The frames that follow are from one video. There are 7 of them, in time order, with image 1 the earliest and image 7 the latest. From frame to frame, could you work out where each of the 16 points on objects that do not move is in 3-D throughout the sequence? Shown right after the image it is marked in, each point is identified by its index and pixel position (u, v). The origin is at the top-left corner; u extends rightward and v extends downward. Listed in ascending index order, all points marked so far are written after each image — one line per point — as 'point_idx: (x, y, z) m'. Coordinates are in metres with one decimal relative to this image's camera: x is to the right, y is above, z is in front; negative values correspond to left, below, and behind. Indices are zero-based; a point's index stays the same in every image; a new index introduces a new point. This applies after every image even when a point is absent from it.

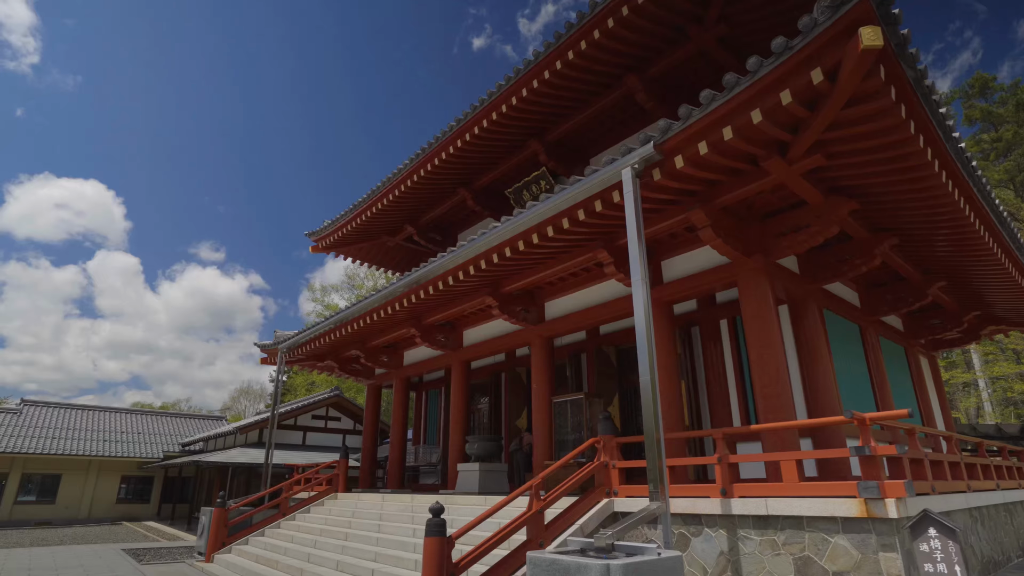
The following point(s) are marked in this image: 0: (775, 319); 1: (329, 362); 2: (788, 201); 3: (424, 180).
0: (+2.3, -0.3, +5.0) m
1: (-3.3, -1.3, +10.3) m
2: (+2.4, +0.8, +4.9) m
3: (-1.4, +1.8, +9.2) m
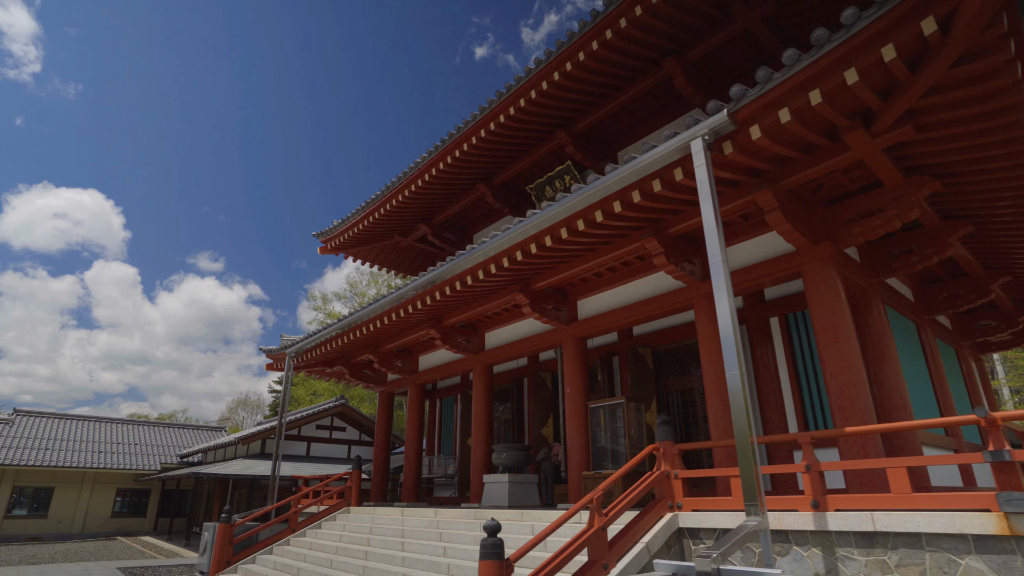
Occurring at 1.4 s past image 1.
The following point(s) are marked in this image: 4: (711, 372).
0: (+2.6, -0.2, +4.5) m
1: (-2.9, -1.3, +9.7) m
2: (+2.7, +0.8, +4.5) m
3: (-1.1, +1.7, +8.7) m
4: (+1.8, -0.8, +5.2) m
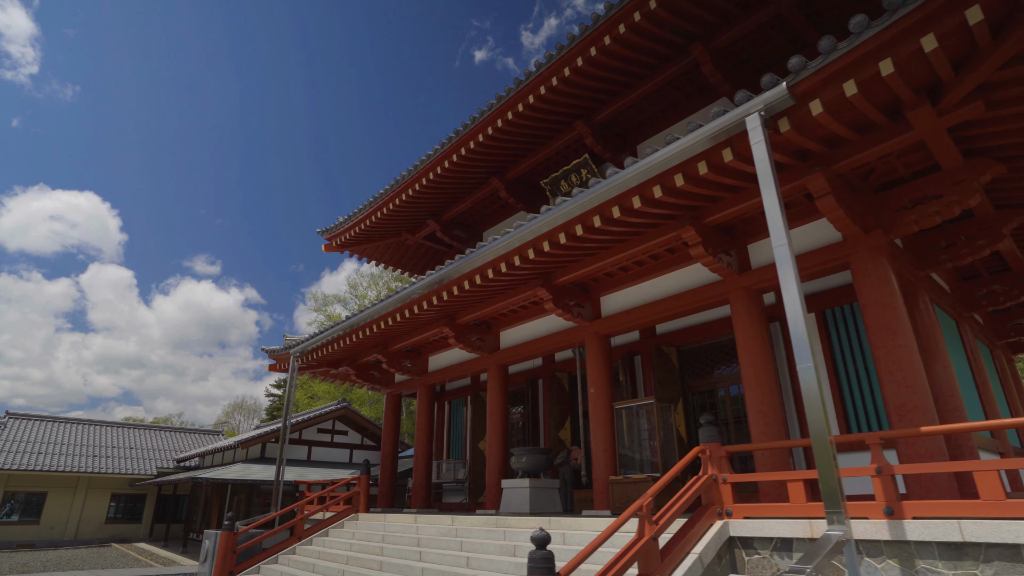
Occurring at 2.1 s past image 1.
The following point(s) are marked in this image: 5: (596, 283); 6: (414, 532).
0: (+2.9, -0.1, +4.2) m
1: (-2.7, -1.3, +9.4) m
2: (+3.0, +0.9, +4.2) m
3: (-0.8, +1.8, +8.4) m
4: (+2.0, -0.7, +4.9) m
5: (+0.9, +0.1, +6.3) m
6: (-1.0, -2.5, +5.9) m
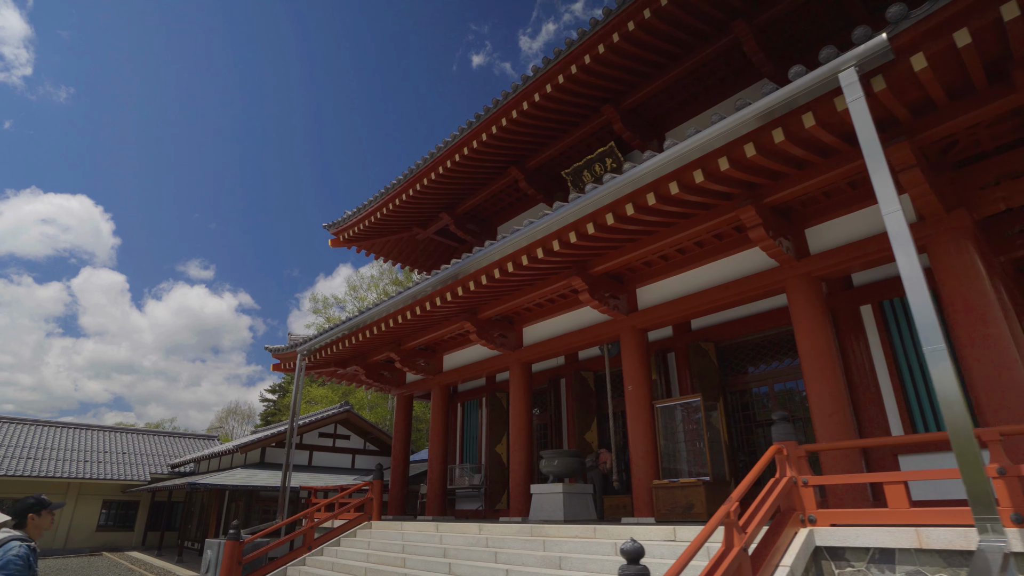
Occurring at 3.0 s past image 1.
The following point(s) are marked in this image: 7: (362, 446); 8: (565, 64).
0: (+3.2, 0.0, +3.8) m
1: (-2.5, -1.2, +8.9) m
2: (+3.3, +1.0, +3.8) m
3: (-0.5, +1.9, +8.0) m
4: (+2.4, -0.6, +4.5) m
5: (+1.2, +0.1, +5.9) m
6: (-0.7, -2.4, +5.5) m
7: (-4.1, -4.3, +15.7) m
8: (+0.6, +2.6, +6.5) m
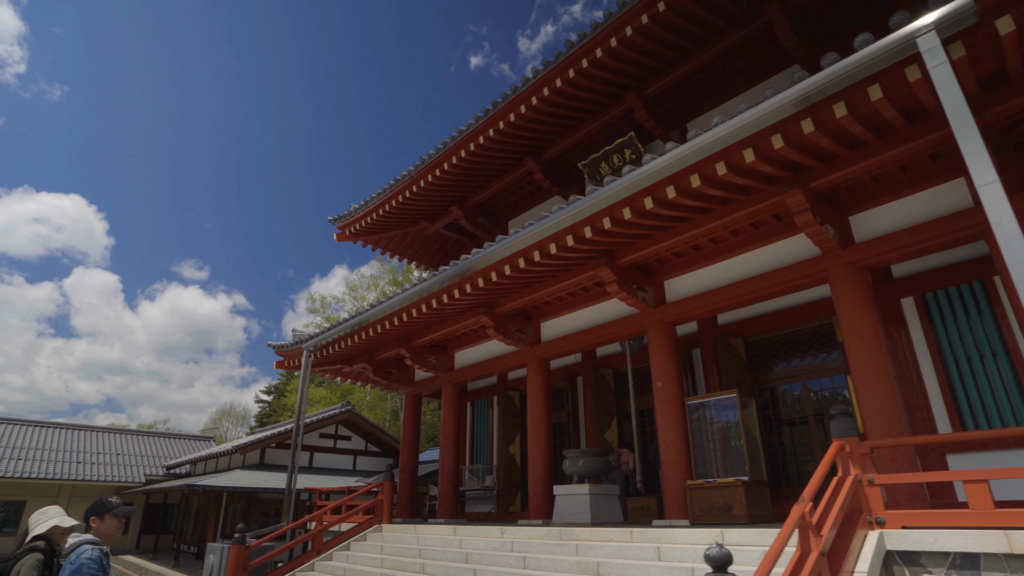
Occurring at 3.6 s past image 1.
0: (+3.4, +0.1, +3.6) m
1: (-2.3, -1.2, +8.7) m
2: (+3.5, +1.1, +3.6) m
3: (-0.3, +1.9, +7.8) m
4: (+2.6, -0.5, +4.2) m
5: (+1.5, +0.2, +5.7) m
6: (-0.5, -2.3, +5.2) m
7: (-4.0, -4.3, +15.4) m
8: (+0.8, +2.6, +6.3) m
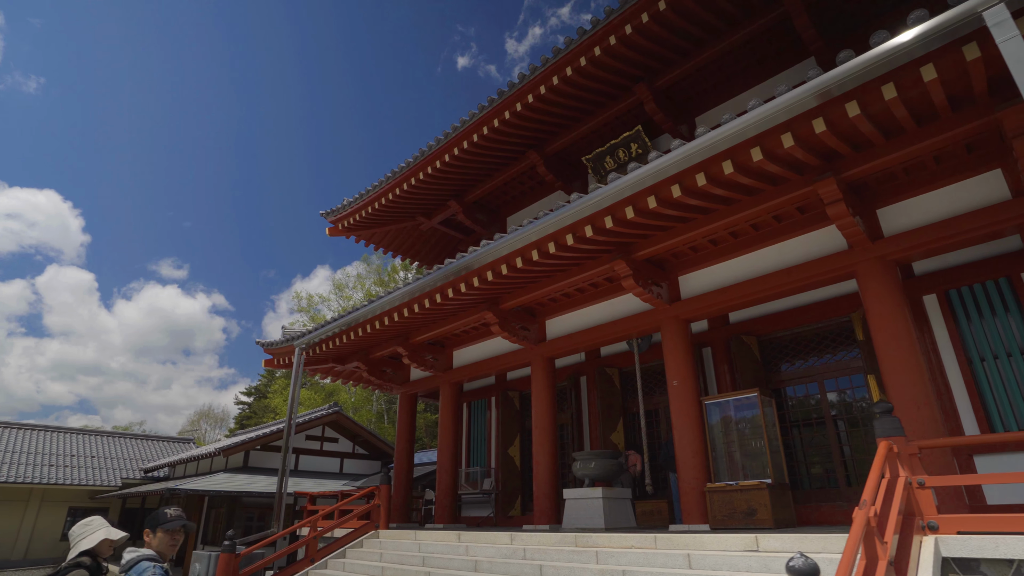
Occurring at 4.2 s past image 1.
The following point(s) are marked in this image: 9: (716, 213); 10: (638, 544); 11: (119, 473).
0: (+3.6, +0.1, +3.5) m
1: (-2.3, -1.1, +8.4) m
2: (+3.7, +1.1, +3.5) m
3: (-0.3, +2.0, +7.5) m
4: (+2.7, -0.5, +4.1) m
5: (+1.5, +0.3, +5.5) m
6: (-0.4, -2.3, +4.9) m
7: (-4.2, -4.2, +15.0) m
8: (+0.9, +2.7, +6.1) m
9: (+1.6, +0.6, +4.6) m
10: (+0.9, -1.8, +4.0) m
11: (-12.7, -6.0, +18.5) m
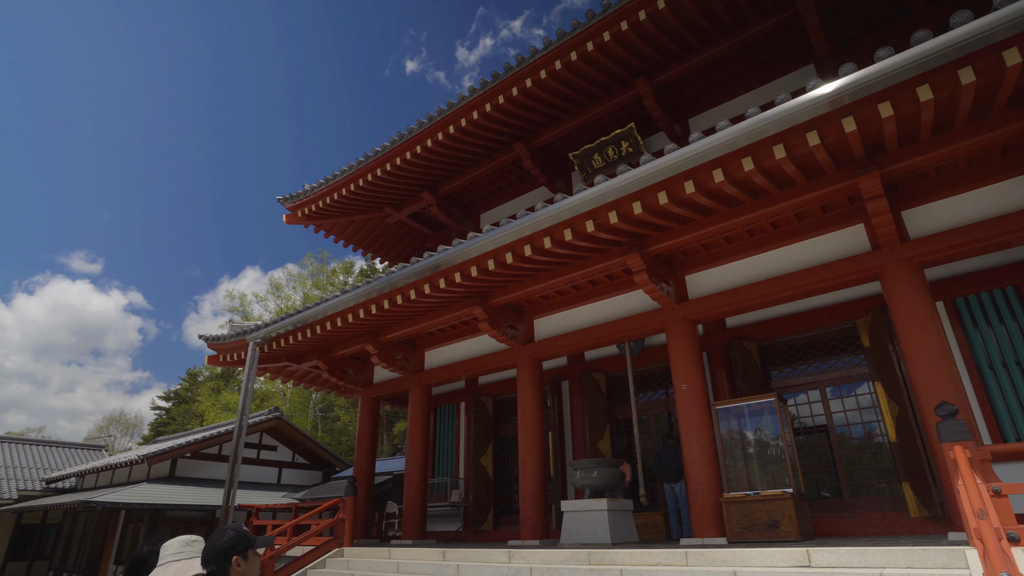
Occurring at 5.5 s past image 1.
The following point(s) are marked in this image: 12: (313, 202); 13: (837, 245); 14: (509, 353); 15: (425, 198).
0: (+3.8, +0.1, +3.4) m
1: (-2.6, -1.0, +7.6) m
2: (+3.9, +1.1, +3.5) m
3: (-0.4, +2.0, +7.1) m
4: (+2.8, -0.5, +3.9) m
5: (+1.5, +0.3, +5.2) m
6: (-0.4, -2.2, +4.4) m
7: (-5.4, -4.1, +13.9) m
8: (+0.9, +2.7, +5.8) m
9: (+1.7, +0.6, +4.4) m
10: (+1.0, -1.7, +3.6) m
11: (-14.3, -5.6, +16.5) m
12: (-3.0, +1.3, +8.7) m
13: (+2.5, +0.3, +4.4) m
14: (-0.1, -0.7, +6.4) m
15: (-1.3, +1.3, +8.5) m
